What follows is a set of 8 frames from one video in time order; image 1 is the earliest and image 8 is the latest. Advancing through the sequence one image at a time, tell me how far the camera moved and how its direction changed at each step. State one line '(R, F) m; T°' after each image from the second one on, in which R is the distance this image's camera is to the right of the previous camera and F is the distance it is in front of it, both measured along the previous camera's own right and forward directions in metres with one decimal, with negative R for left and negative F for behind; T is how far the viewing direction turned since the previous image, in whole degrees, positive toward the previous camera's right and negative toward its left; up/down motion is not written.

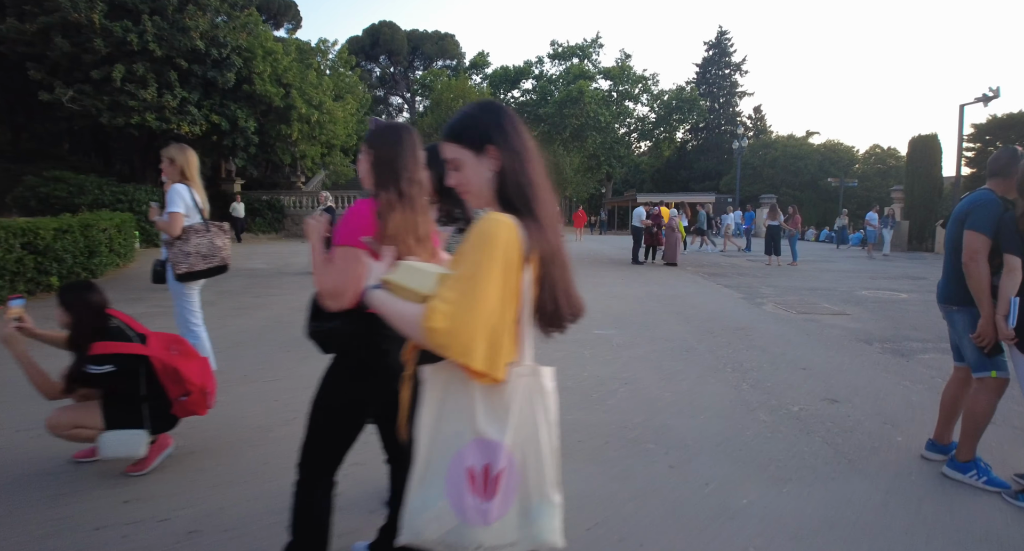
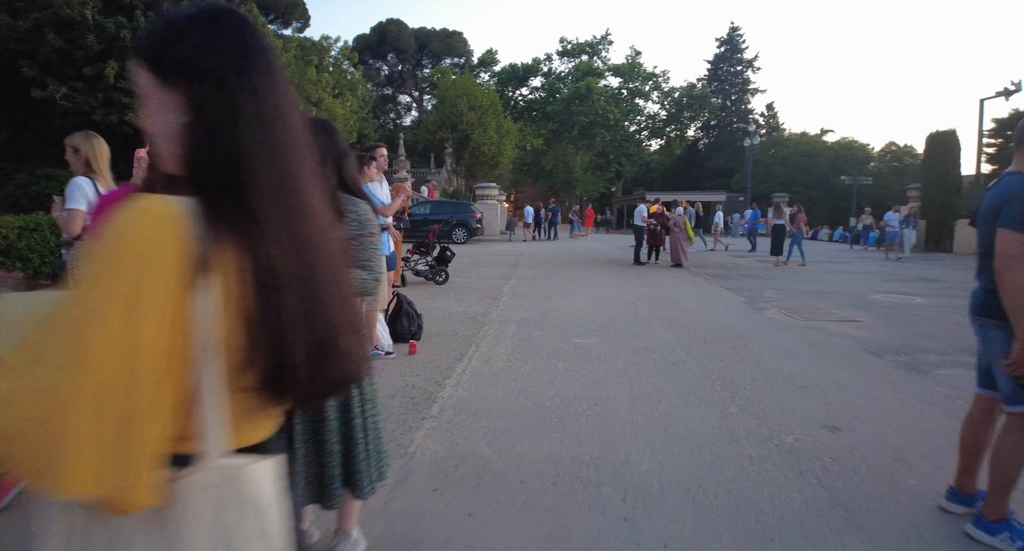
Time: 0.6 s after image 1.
(+0.4, +0.6) m; -1°
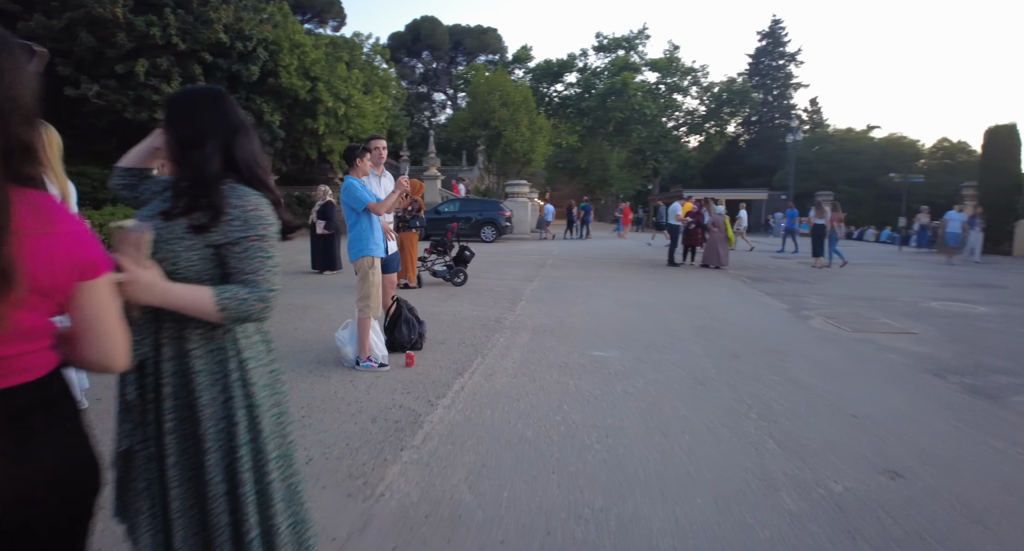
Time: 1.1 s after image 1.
(+0.2, +0.6) m; -4°
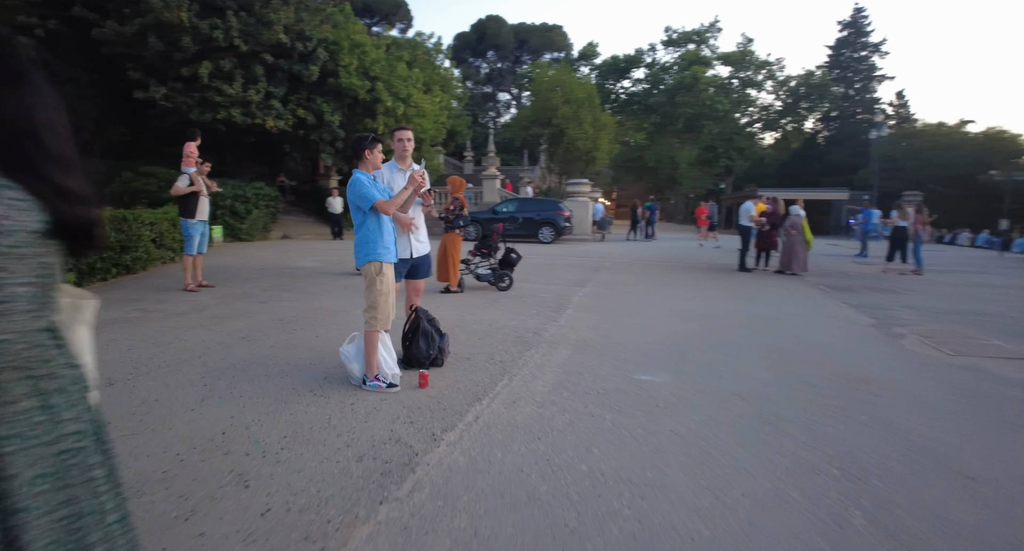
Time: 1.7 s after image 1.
(+0.3, +0.7) m; -7°
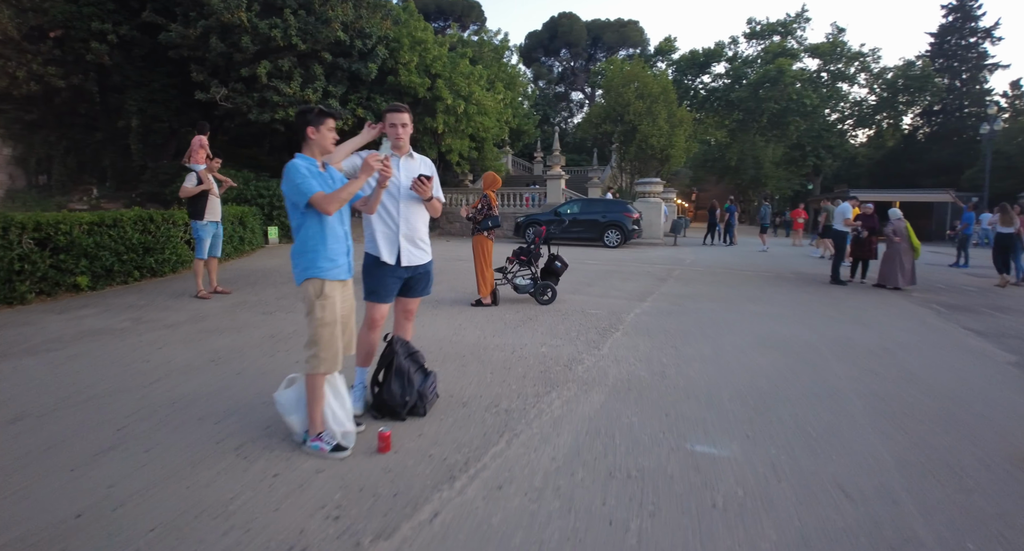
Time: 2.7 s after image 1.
(+0.4, +1.3) m; -8°
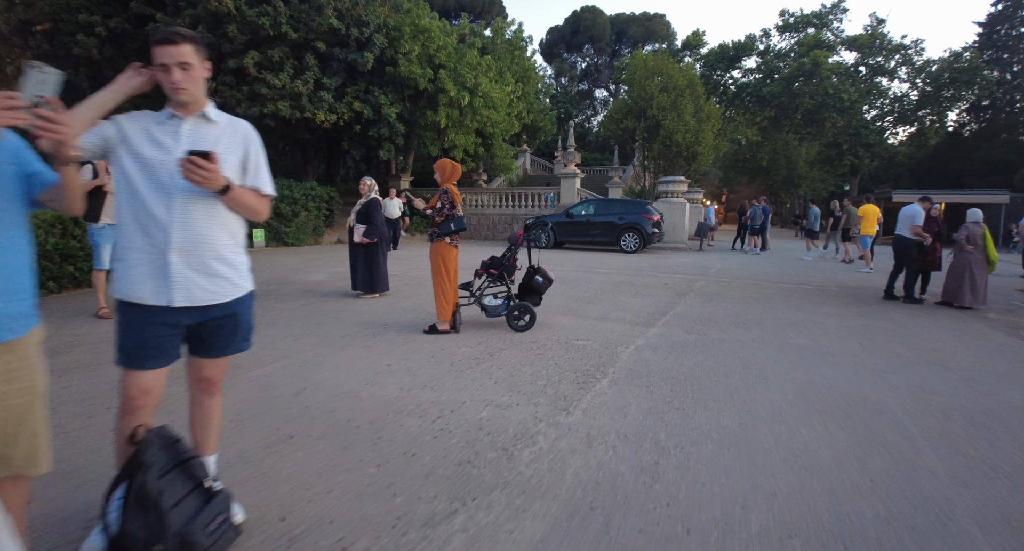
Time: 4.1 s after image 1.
(+0.7, +1.7) m; -3°
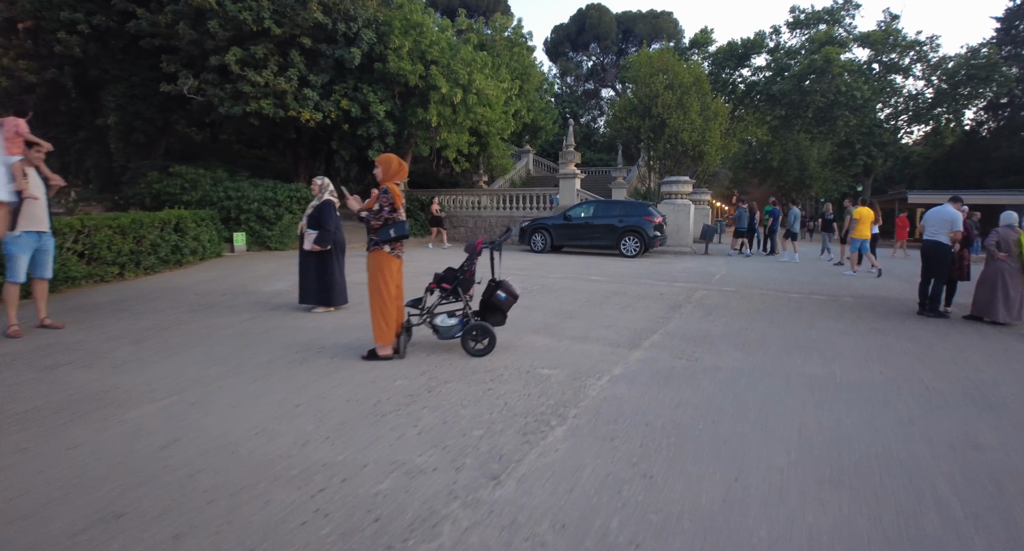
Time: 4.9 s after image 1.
(+0.5, +0.9) m; -1°
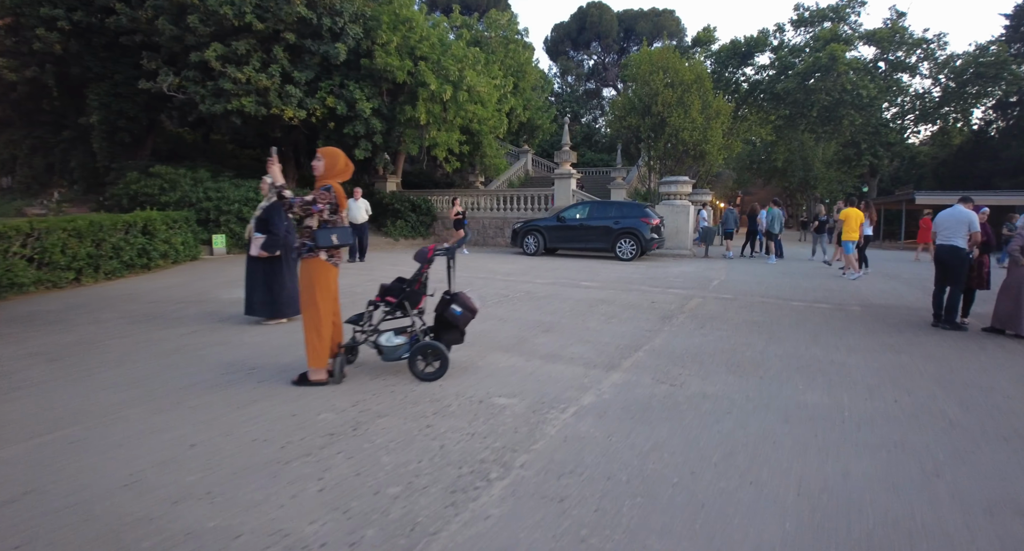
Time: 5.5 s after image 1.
(+0.4, +0.7) m; 0°
